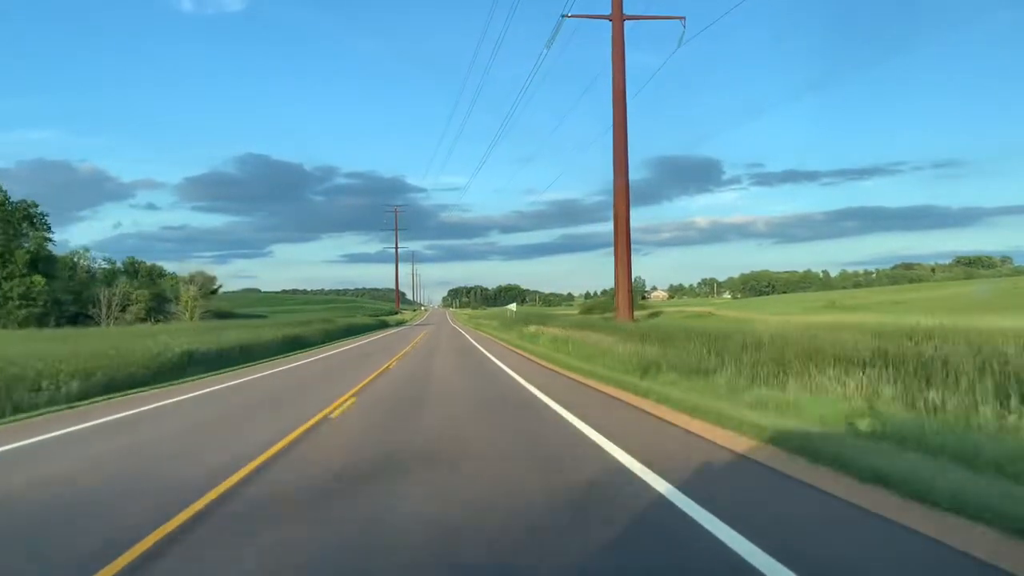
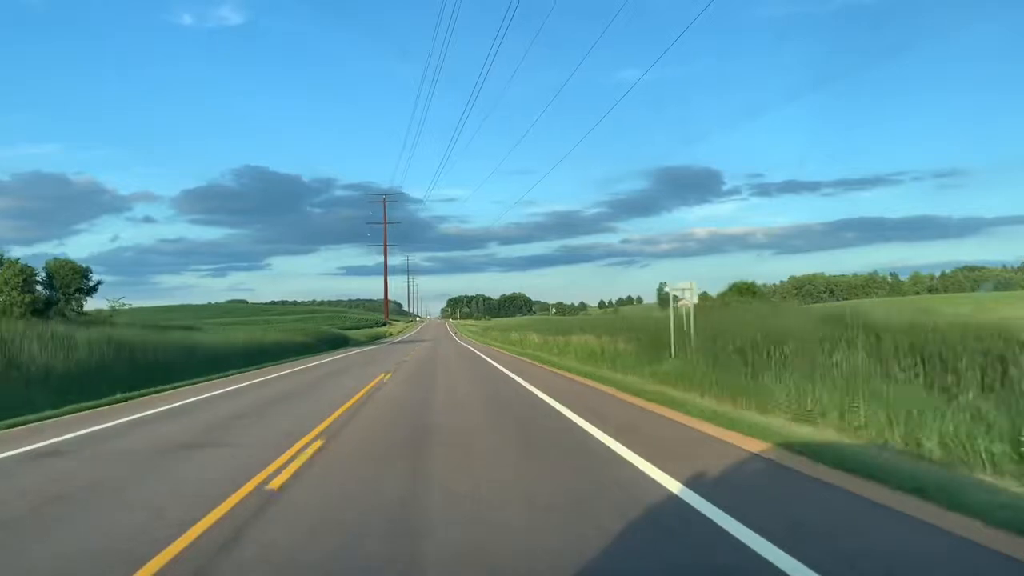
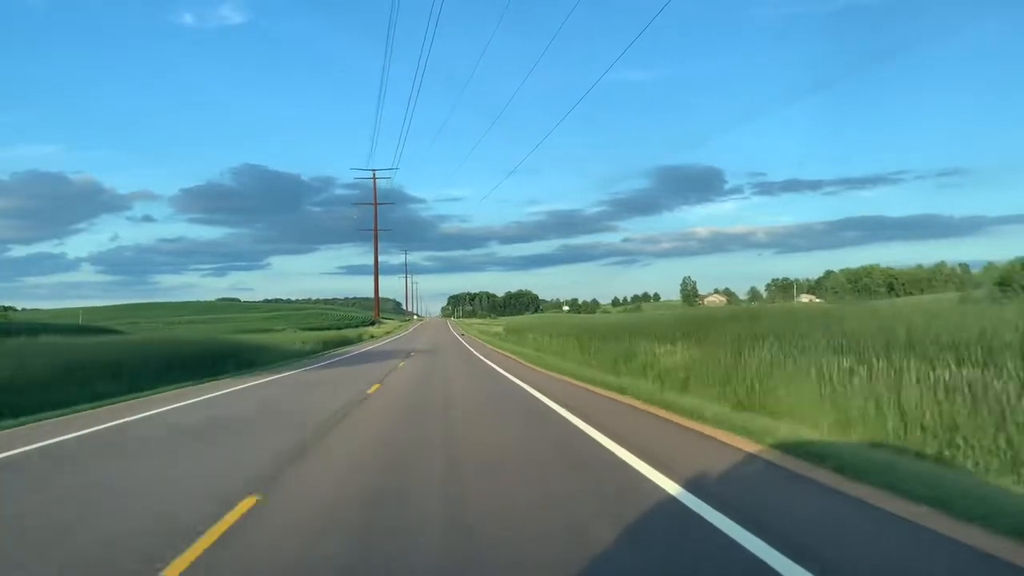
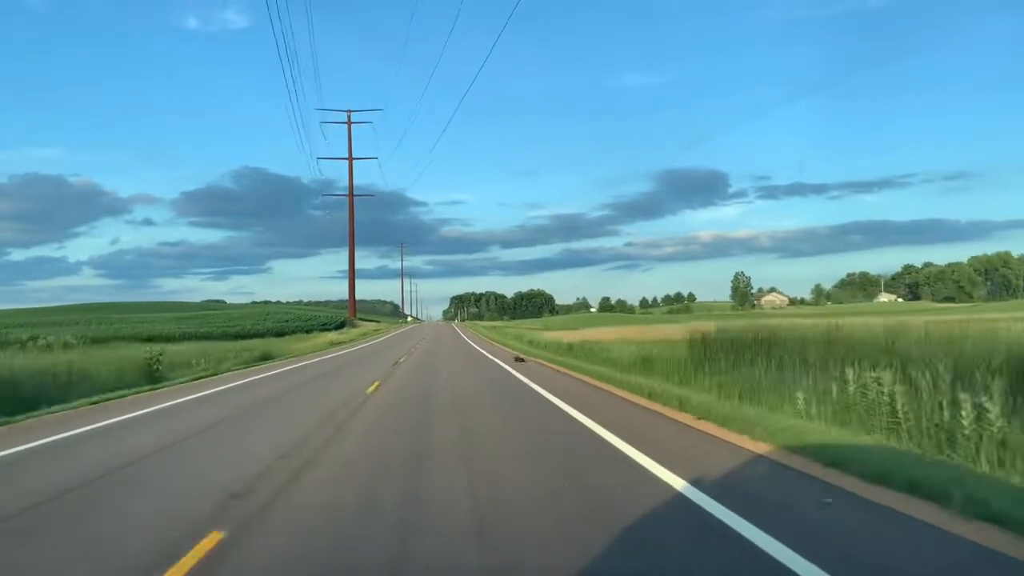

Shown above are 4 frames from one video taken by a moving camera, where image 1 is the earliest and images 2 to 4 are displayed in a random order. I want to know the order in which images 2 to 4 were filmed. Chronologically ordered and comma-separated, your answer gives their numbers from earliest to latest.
2, 3, 4
